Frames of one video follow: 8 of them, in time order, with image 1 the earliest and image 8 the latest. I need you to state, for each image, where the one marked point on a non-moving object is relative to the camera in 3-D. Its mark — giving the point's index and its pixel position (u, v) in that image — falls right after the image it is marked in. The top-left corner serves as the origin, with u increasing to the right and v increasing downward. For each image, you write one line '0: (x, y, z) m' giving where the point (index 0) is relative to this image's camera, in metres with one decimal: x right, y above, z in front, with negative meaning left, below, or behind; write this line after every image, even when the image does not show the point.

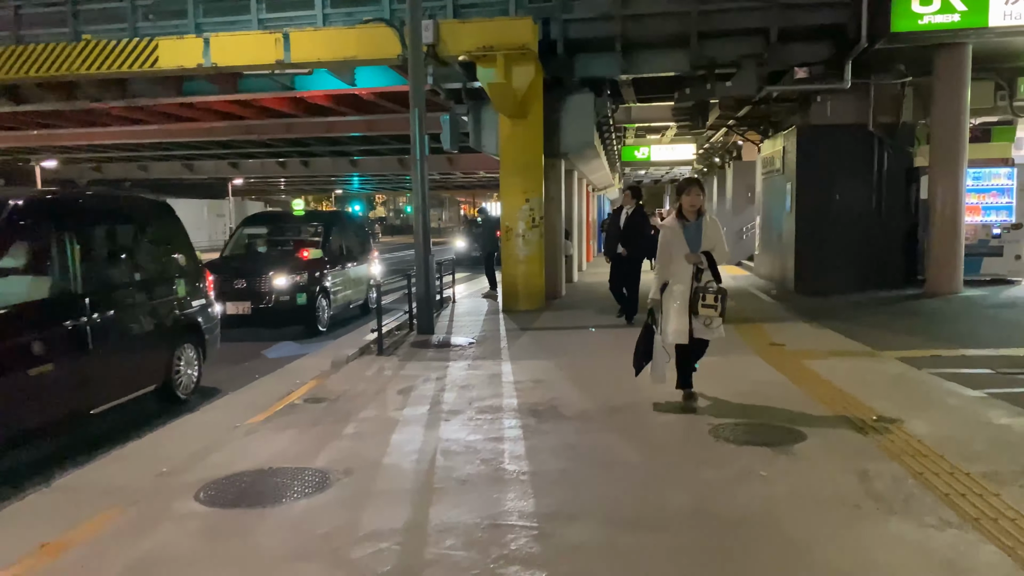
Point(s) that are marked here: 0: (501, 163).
0: (-0.2, +1.9, +12.7) m
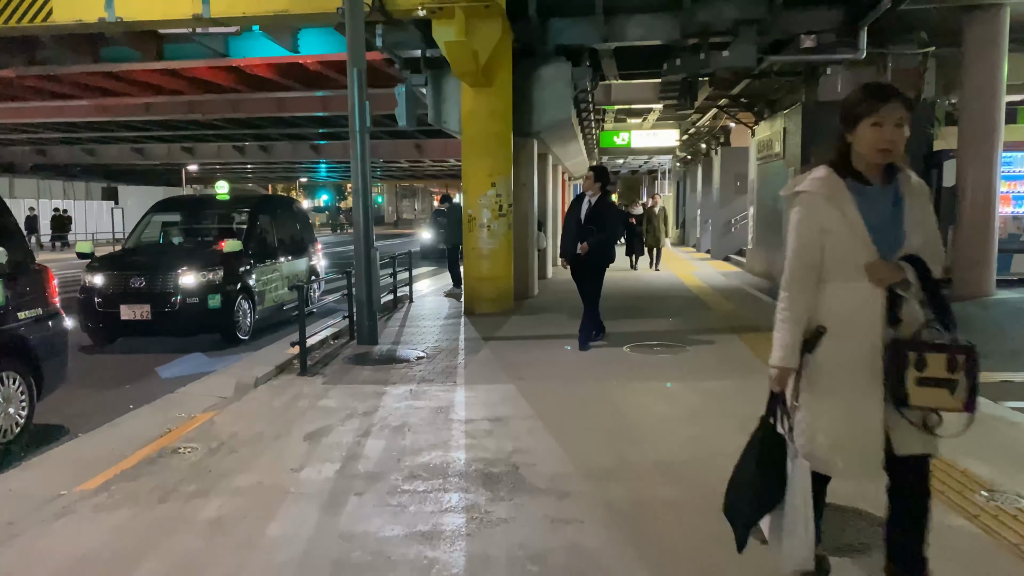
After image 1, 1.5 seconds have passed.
0: (-0.6, +1.9, +10.9) m
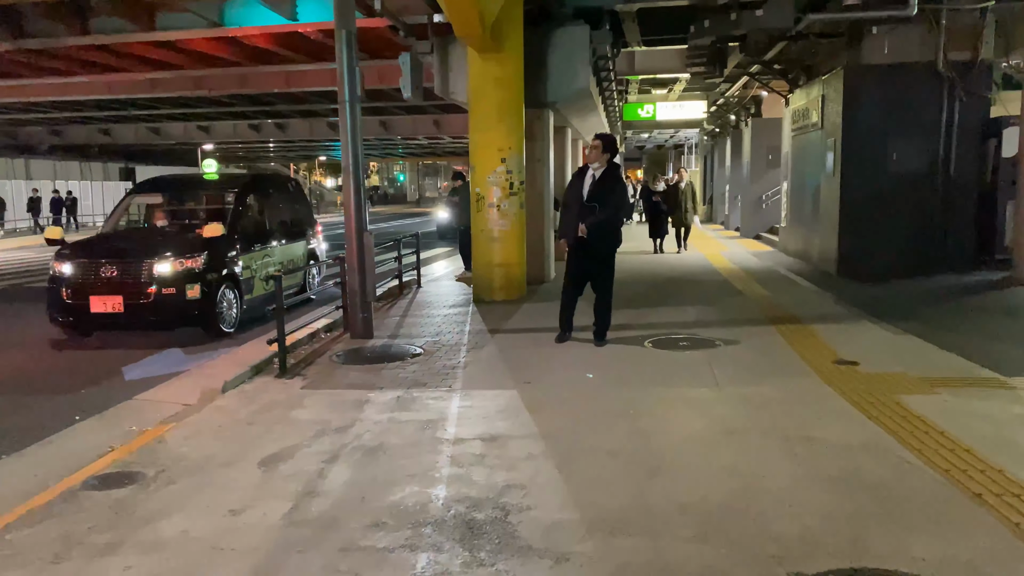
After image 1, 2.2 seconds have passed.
0: (-0.5, +2.1, +9.9) m
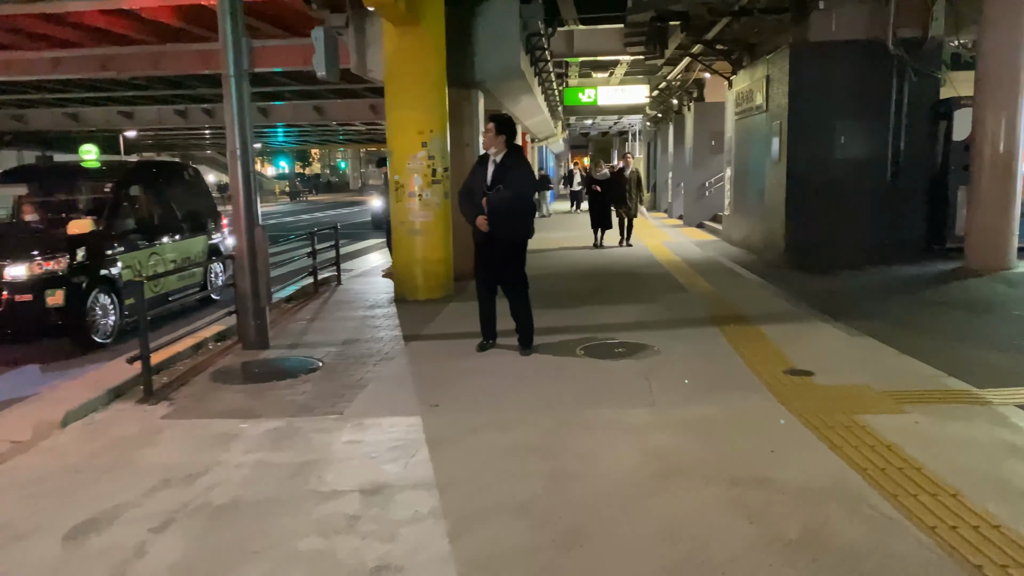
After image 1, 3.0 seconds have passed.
0: (-1.4, +2.1, +9.0) m
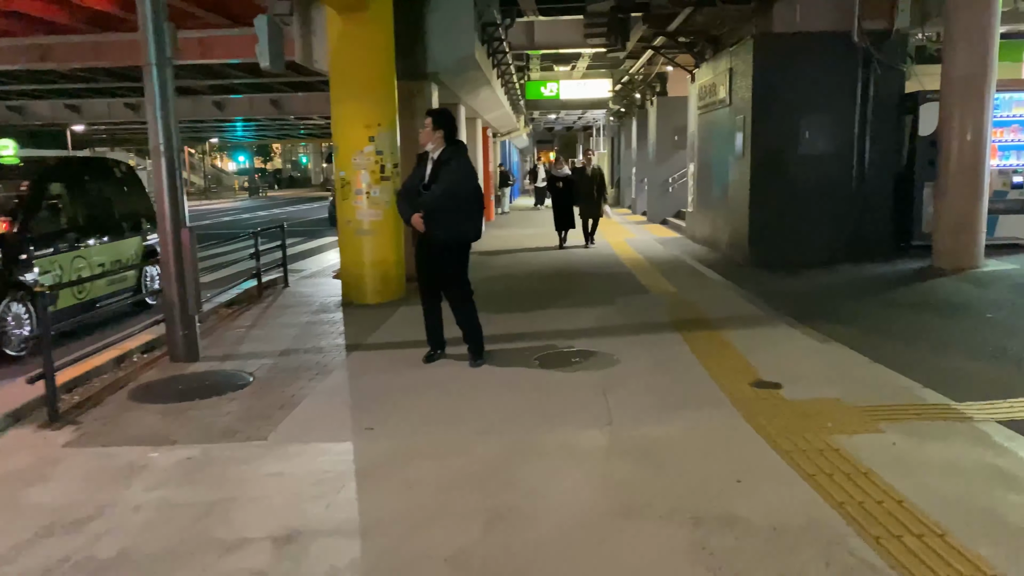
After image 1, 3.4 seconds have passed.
0: (-1.9, +2.1, +8.5) m
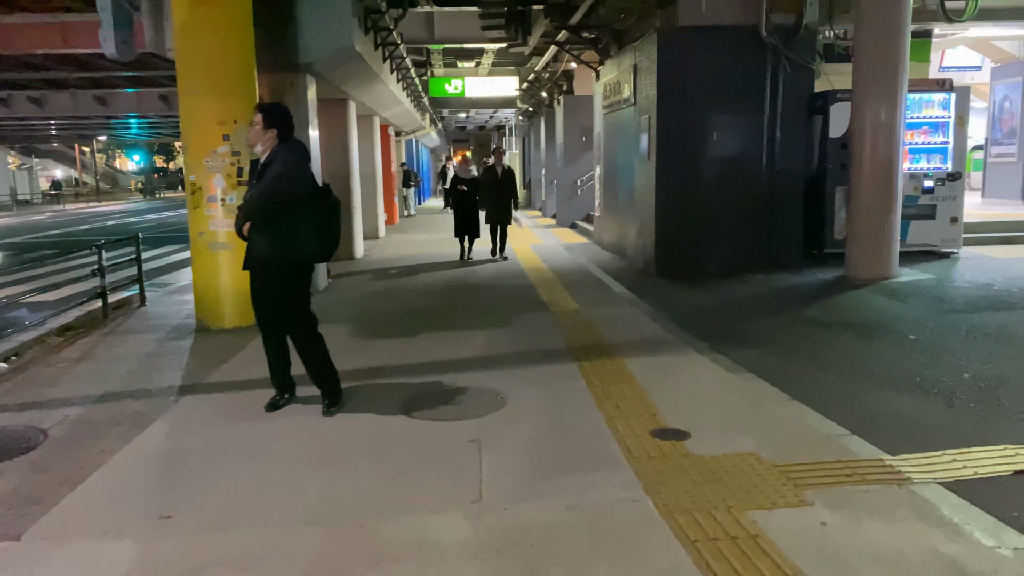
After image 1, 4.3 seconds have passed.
0: (-3.0, +1.9, +7.3) m
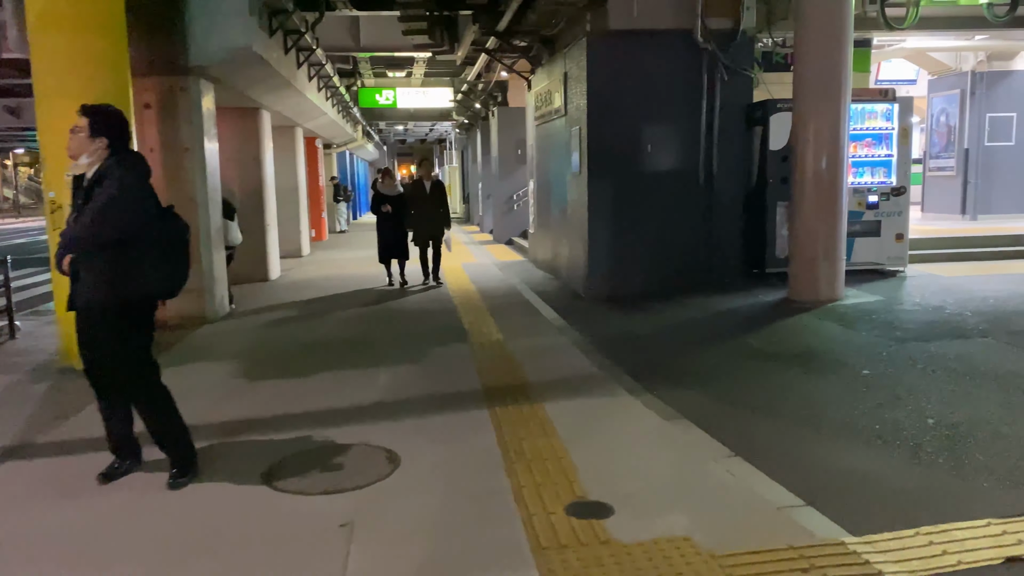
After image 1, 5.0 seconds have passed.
0: (-3.7, +1.6, +6.3) m
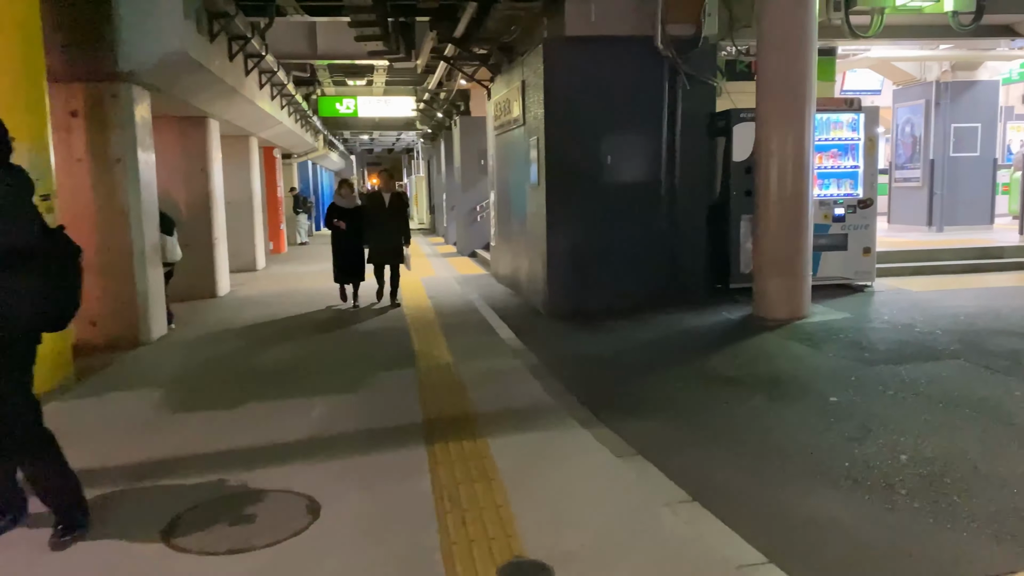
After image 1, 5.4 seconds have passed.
0: (-4.1, +1.5, +5.8) m
